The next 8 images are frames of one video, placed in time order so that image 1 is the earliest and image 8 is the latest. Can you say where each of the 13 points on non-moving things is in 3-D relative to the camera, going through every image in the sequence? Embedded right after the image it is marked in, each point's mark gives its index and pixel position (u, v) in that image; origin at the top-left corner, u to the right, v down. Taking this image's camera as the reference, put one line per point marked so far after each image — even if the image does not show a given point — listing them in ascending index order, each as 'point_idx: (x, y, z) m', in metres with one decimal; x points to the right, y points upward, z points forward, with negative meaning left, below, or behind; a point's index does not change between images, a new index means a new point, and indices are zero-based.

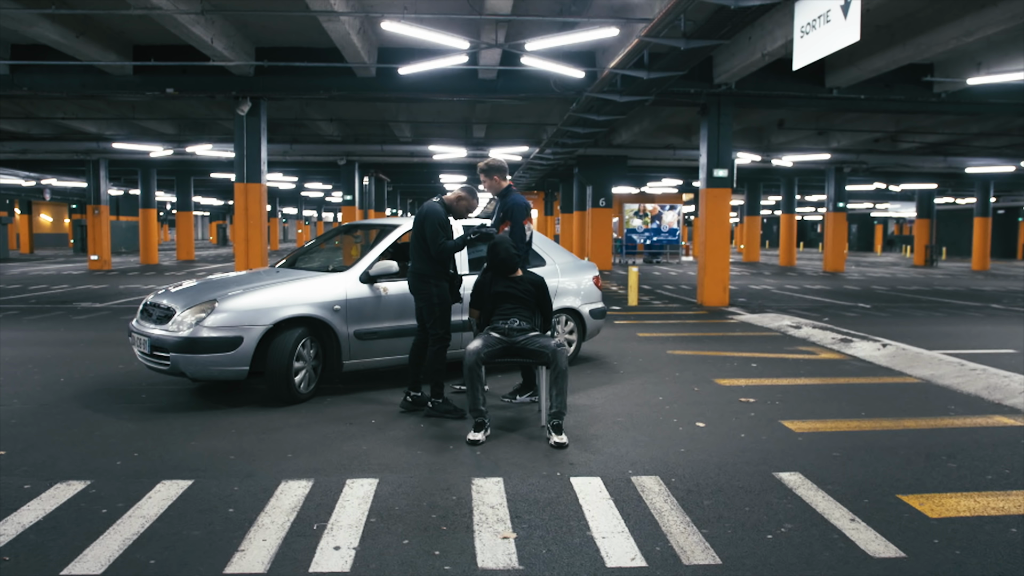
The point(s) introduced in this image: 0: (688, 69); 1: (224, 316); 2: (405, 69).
0: (+1.5, +1.9, +10.2) m
1: (-1.6, -0.2, +7.1) m
2: (-0.9, +1.8, +9.8) m
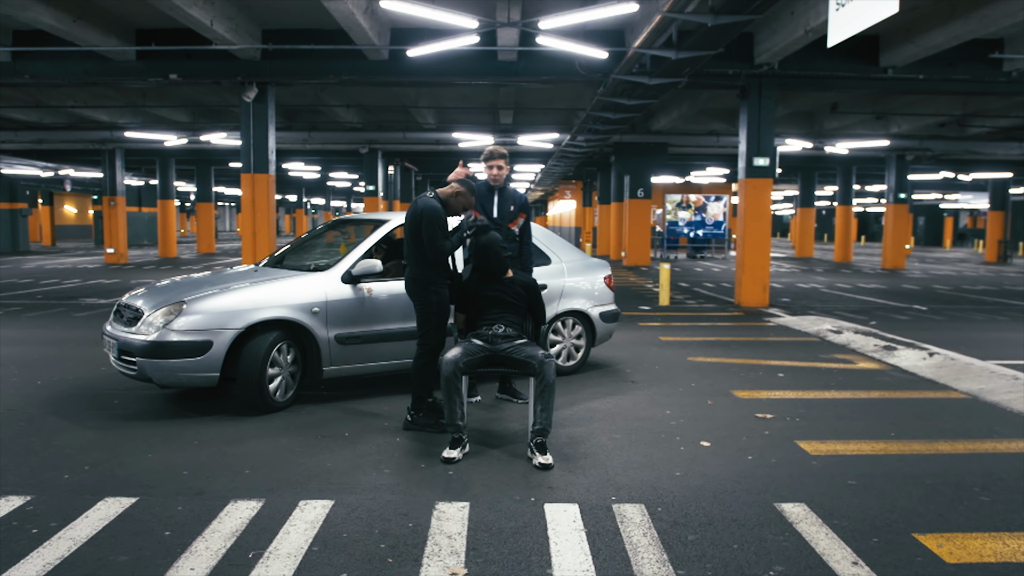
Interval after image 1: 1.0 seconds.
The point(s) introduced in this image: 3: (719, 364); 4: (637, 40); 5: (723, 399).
0: (+1.6, +1.9, +9.4) m
1: (-1.7, -0.2, +6.6) m
2: (-0.8, +1.8, +9.2) m
3: (+1.4, -0.5, +8.2) m
4: (+0.9, +1.9, +9.4) m
5: (+1.3, -0.7, +7.4) m
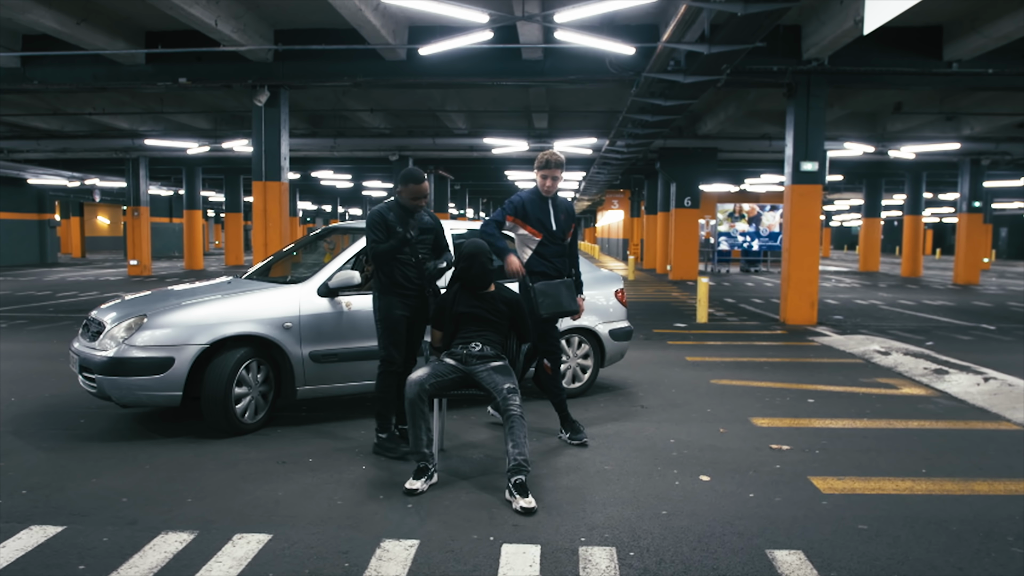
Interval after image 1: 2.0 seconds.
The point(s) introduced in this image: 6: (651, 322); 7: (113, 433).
0: (+1.8, +1.8, +8.6) m
1: (-1.8, -0.2, +6.1) m
2: (-0.6, +1.7, +8.6) m
3: (+1.4, -0.6, +7.4) m
4: (+1.1, +1.8, +8.7) m
5: (+1.2, -0.8, +6.6) m
6: (+1.1, -0.3, +9.5) m
7: (-2.1, -0.8, +6.4) m
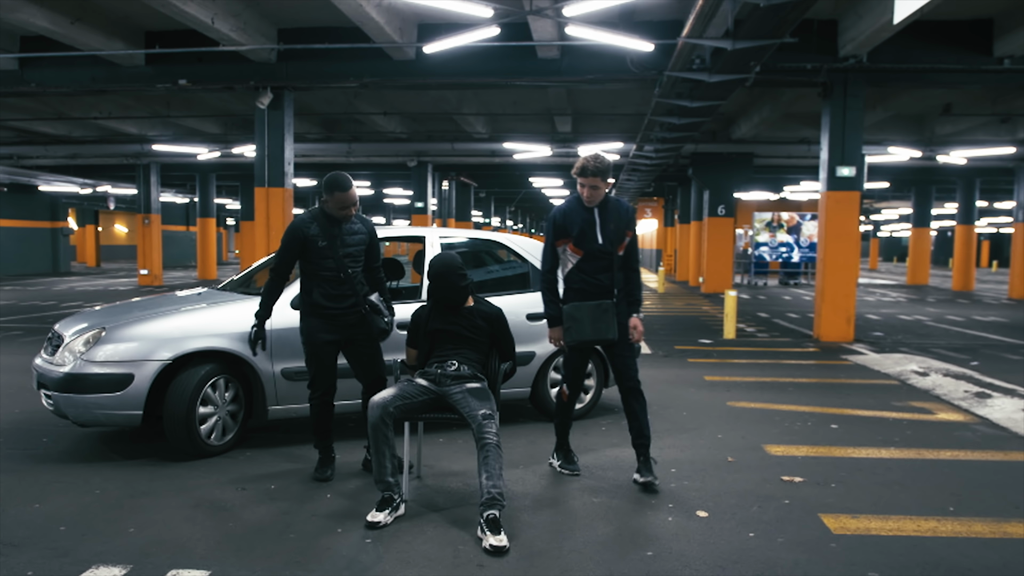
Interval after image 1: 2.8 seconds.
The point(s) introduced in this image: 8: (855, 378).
0: (+1.8, +1.7, +8.0) m
1: (-1.9, -0.3, +5.7) m
2: (-0.5, +1.6, +8.1) m
3: (+1.4, -0.7, +6.8) m
4: (+1.2, +1.7, +8.1) m
5: (+1.2, -0.8, +6.0) m
6: (+1.2, -0.4, +8.9) m
7: (-2.2, -0.8, +6.0) m
8: (+2.2, -0.6, +7.6) m
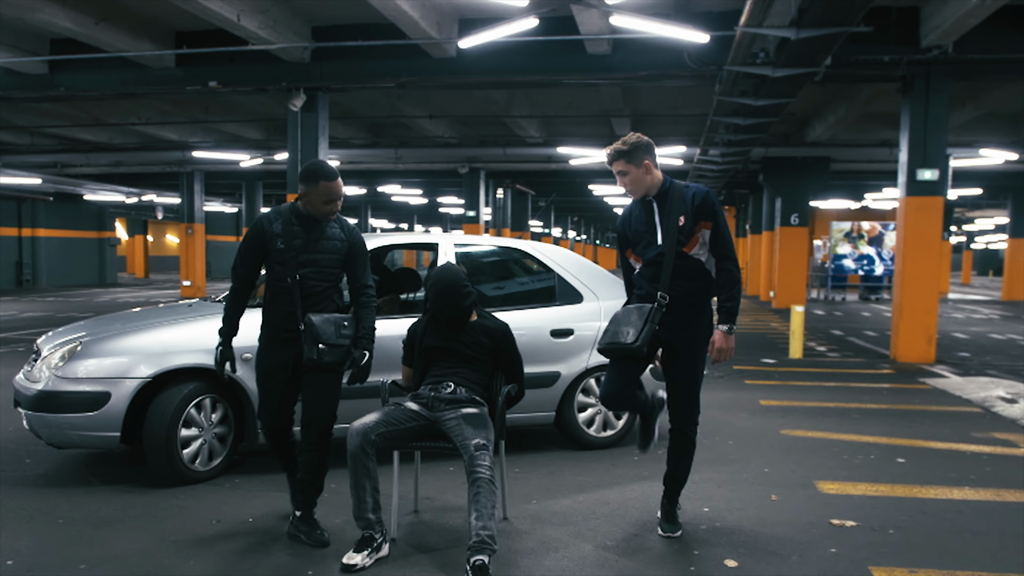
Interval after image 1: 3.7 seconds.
0: (+2.1, +1.6, +7.2) m
1: (-1.8, -0.3, +5.2) m
2: (-0.3, +1.5, +7.6) m
3: (+1.5, -0.8, +6.0) m
4: (+1.4, +1.6, +7.4) m
5: (+1.2, -0.9, +5.2) m
6: (+1.5, -0.5, +8.1) m
7: (-2.1, -0.9, +5.5) m
8: (+2.4, -0.6, +6.7) m
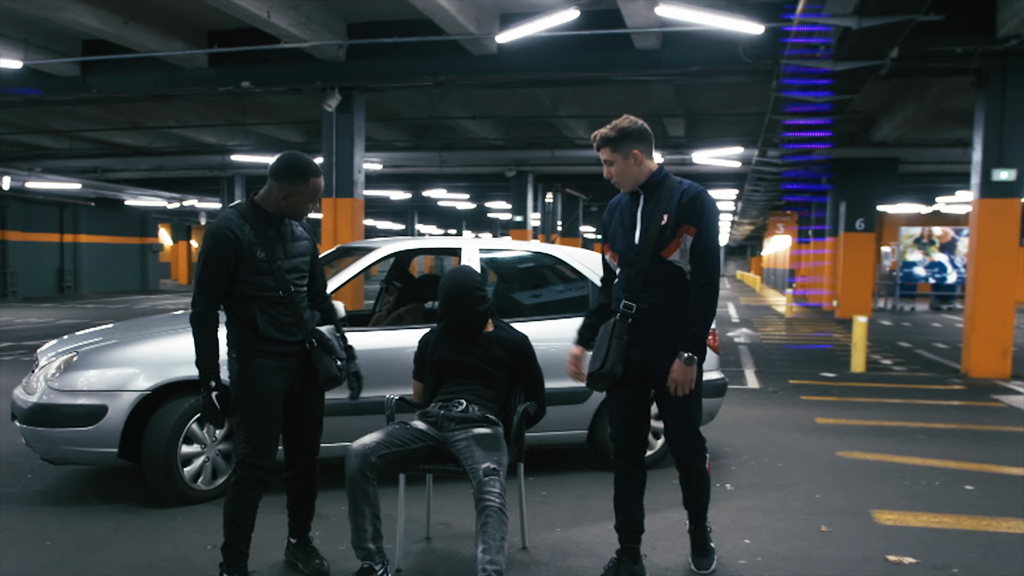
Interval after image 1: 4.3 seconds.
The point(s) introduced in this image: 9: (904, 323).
0: (+2.3, +1.5, +6.6) m
1: (-1.7, -0.3, +4.9) m
2: (0.0, +1.5, +7.2) m
3: (+1.7, -0.8, +5.5) m
4: (+1.6, +1.6, +6.9) m
5: (+1.3, -0.9, +4.7) m
6: (+1.8, -0.5, +7.6) m
7: (-2.0, -0.9, +5.2) m
8: (+2.5, -0.7, +6.2) m
9: (+6.6, -0.6, +19.9) m
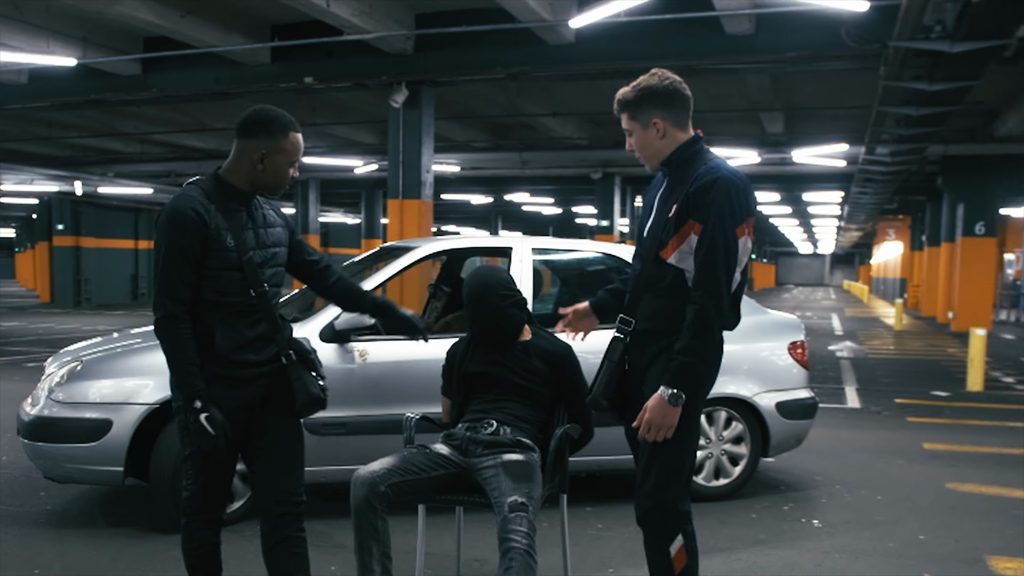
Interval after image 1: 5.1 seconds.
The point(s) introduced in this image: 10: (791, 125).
0: (+2.6, +1.5, +5.8) m
1: (-1.5, -0.4, +4.4) m
2: (+0.4, +1.5, +6.6) m
3: (+1.9, -0.8, +4.7) m
4: (+2.0, +1.6, +6.1) m
5: (+1.5, -0.9, +4.0) m
6: (+2.2, -0.6, +6.8) m
7: (-1.8, -0.9, +4.8) m
8: (+2.8, -0.7, +5.3) m
9: (+8.2, -0.8, +18.6) m
10: (+3.7, +2.2, +16.2) m
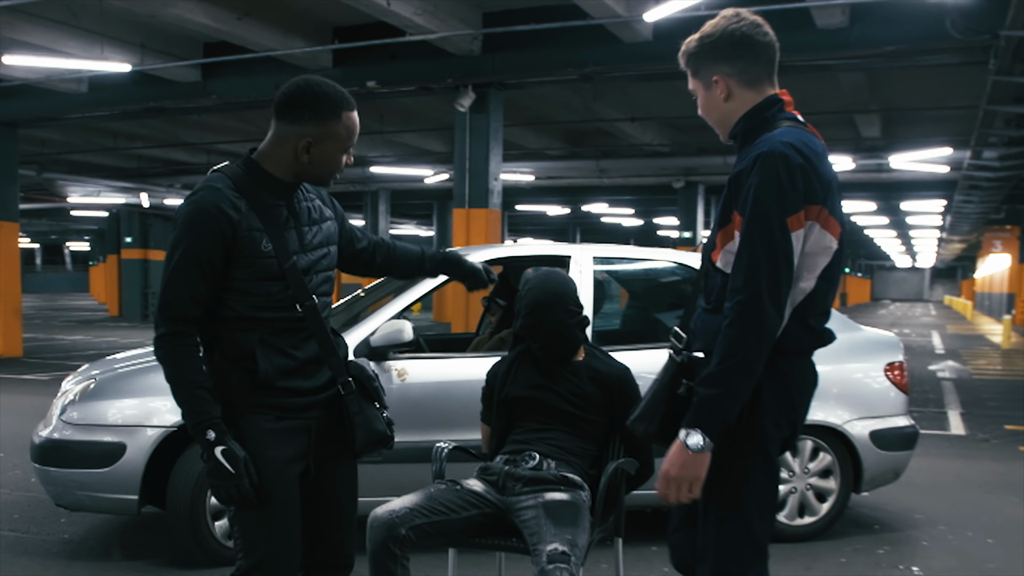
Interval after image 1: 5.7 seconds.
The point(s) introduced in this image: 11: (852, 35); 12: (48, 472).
0: (+2.9, +1.4, +5.2) m
1: (-1.3, -0.4, +4.1) m
2: (+0.7, +1.4, +6.1) m
3: (+2.1, -0.9, +4.1) m
4: (+2.3, +1.5, +5.5) m
5: (+1.6, -1.0, +3.4) m
6: (+2.6, -0.7, +6.2) m
7: (-1.6, -0.9, +4.4) m
8: (+3.1, -0.8, +4.6) m
9: (+9.4, -1.0, +17.5) m
10: (+4.8, +2.0, +15.4) m
11: (+2.5, +1.8, +8.8) m
12: (-1.6, -0.6, +4.1) m
